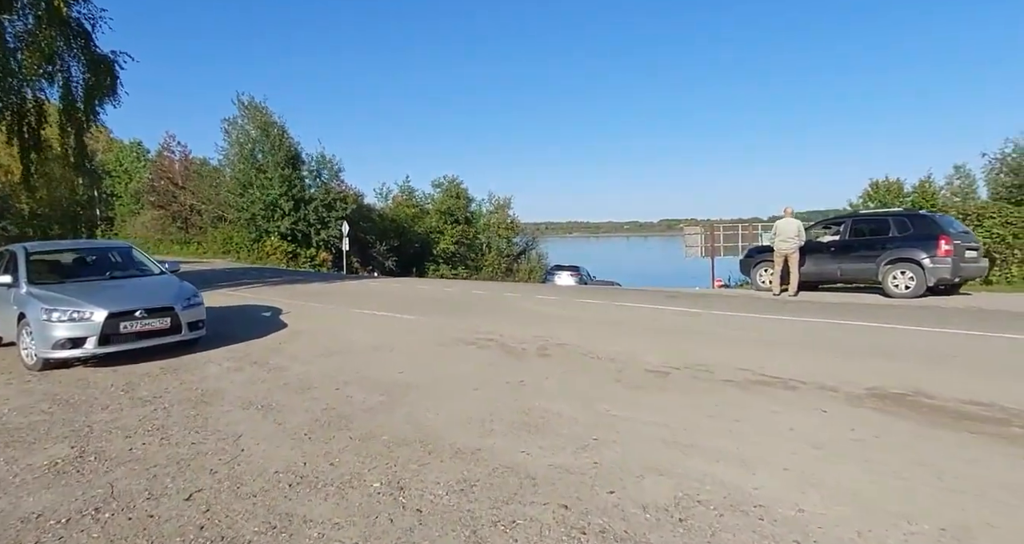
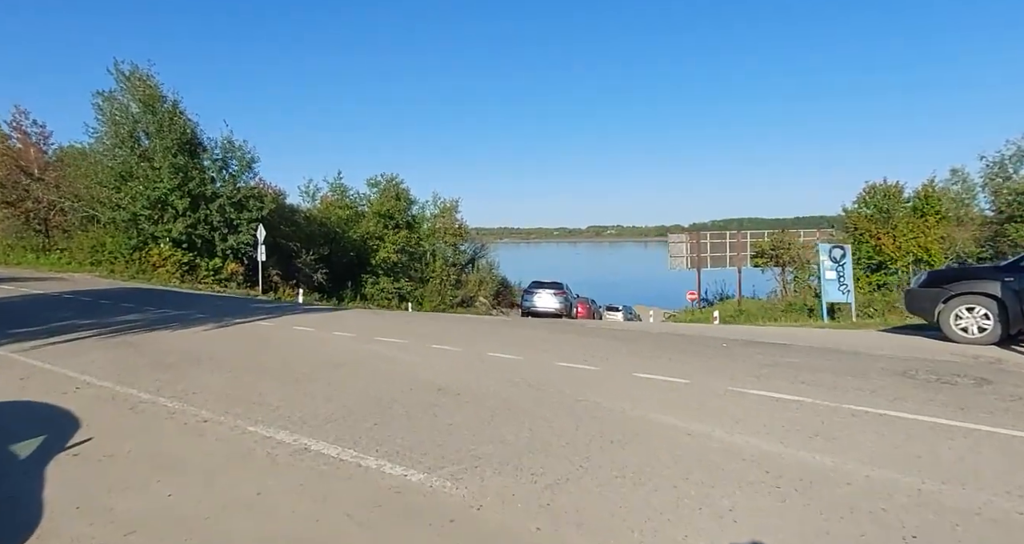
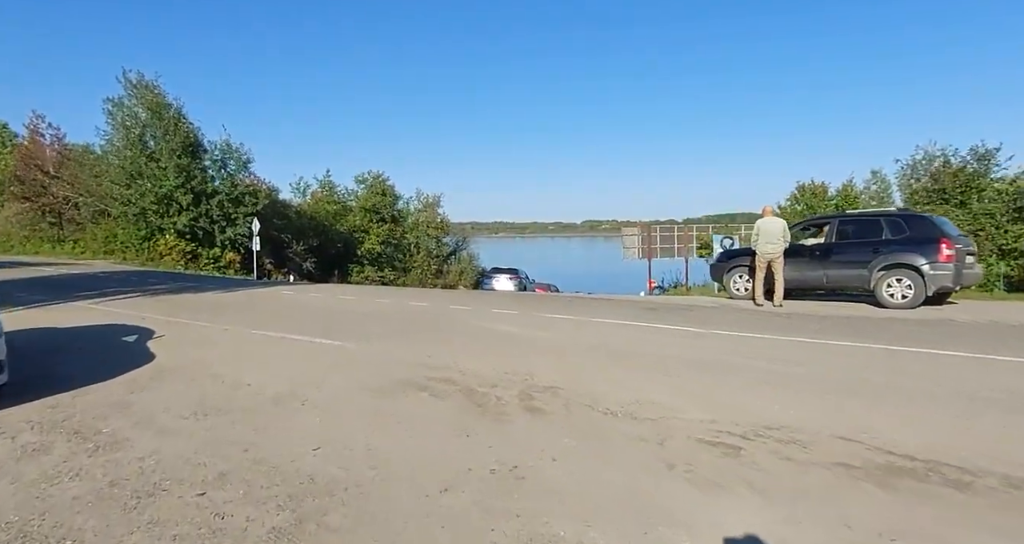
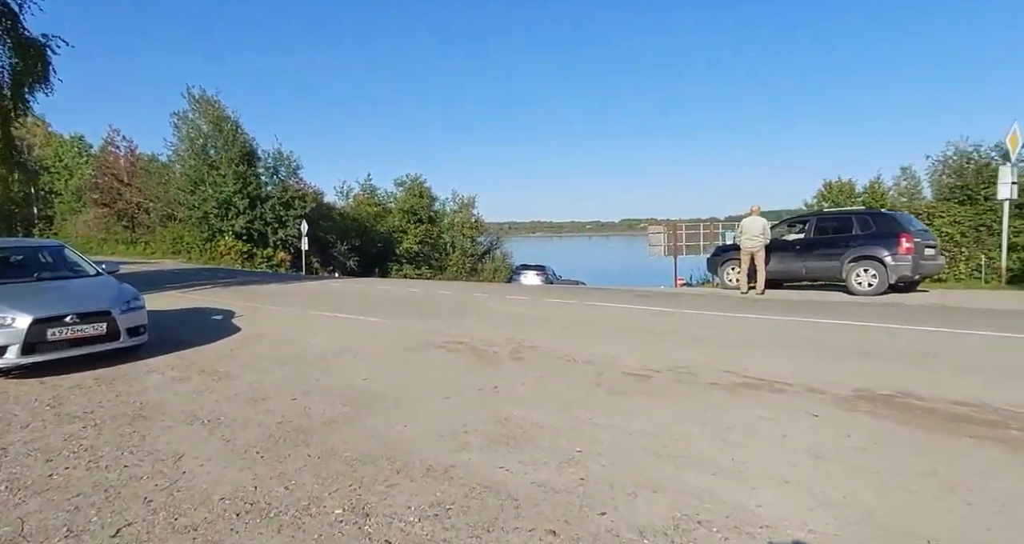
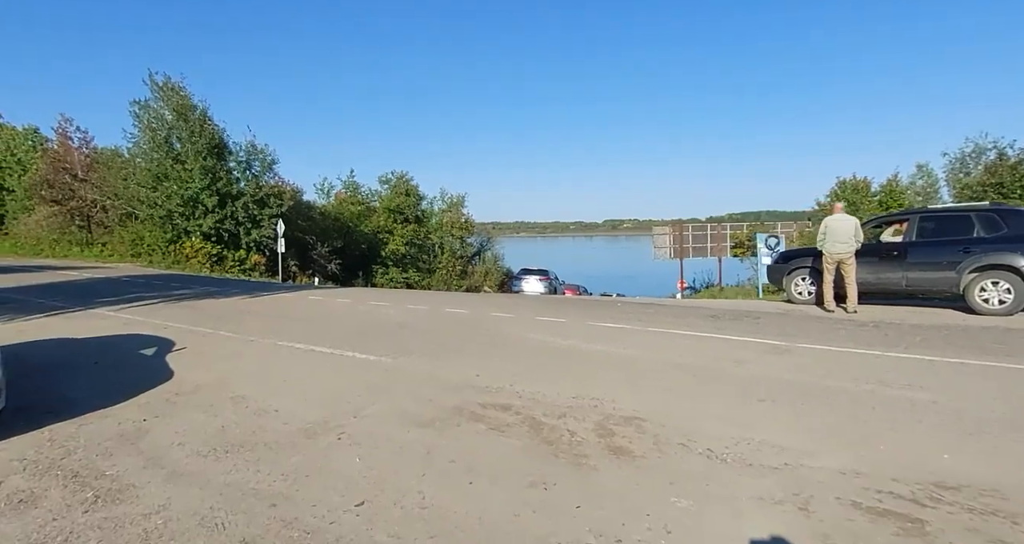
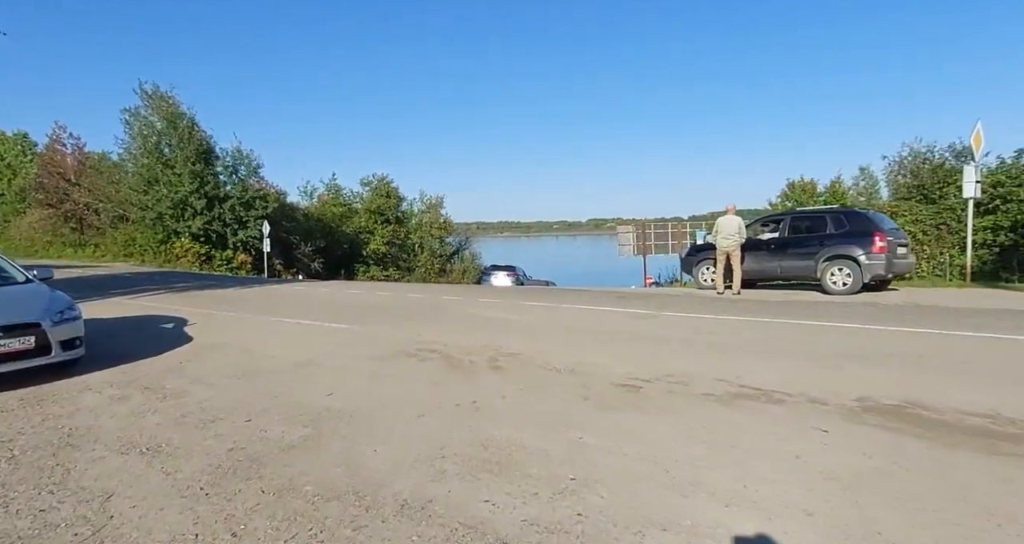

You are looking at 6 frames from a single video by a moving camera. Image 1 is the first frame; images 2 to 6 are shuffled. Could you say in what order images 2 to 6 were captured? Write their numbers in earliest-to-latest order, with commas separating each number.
4, 6, 3, 5, 2
